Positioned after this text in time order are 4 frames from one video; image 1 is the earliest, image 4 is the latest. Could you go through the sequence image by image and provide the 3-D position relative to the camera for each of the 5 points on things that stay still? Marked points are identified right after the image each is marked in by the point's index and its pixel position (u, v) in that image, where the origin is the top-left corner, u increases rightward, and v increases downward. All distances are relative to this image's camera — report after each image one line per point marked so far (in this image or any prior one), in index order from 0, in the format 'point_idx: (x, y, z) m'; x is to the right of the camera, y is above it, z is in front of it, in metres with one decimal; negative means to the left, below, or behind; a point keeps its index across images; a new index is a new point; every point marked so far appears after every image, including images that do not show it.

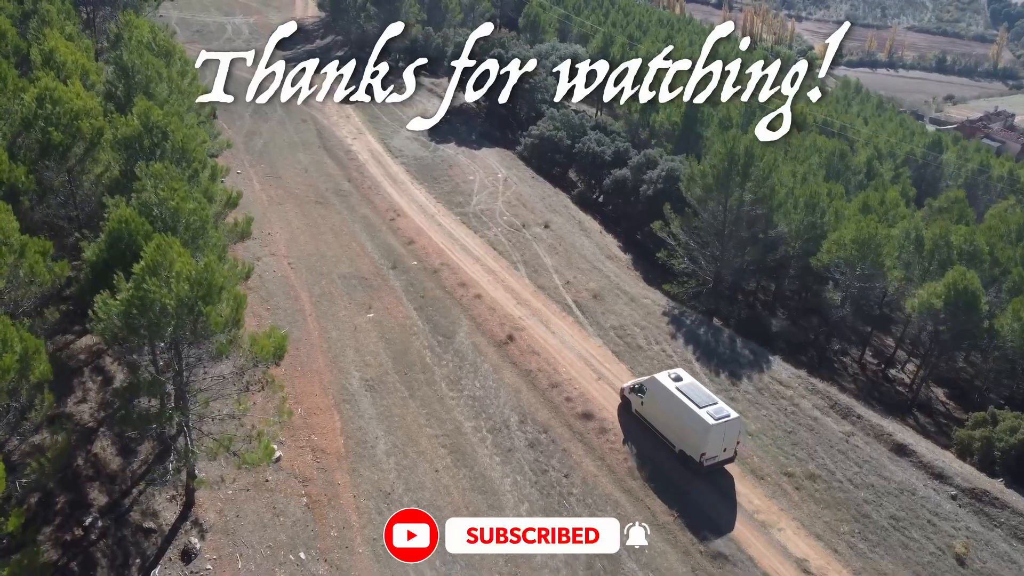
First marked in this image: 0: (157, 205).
0: (-8.4, +2.0, +20.0) m
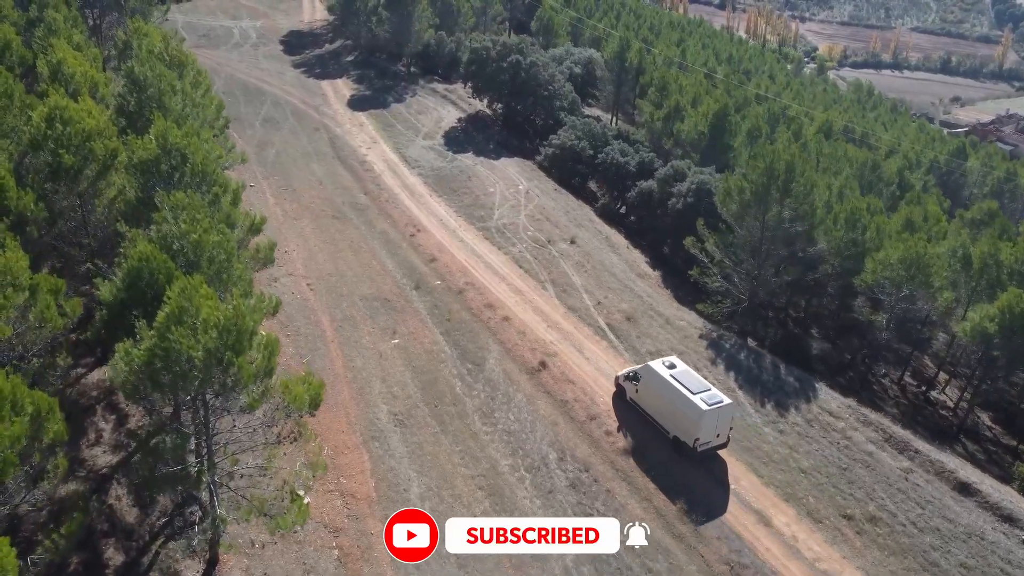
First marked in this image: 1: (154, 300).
0: (-7.2, +1.1, +18.3) m
1: (-7.3, -0.3, +17.3) m
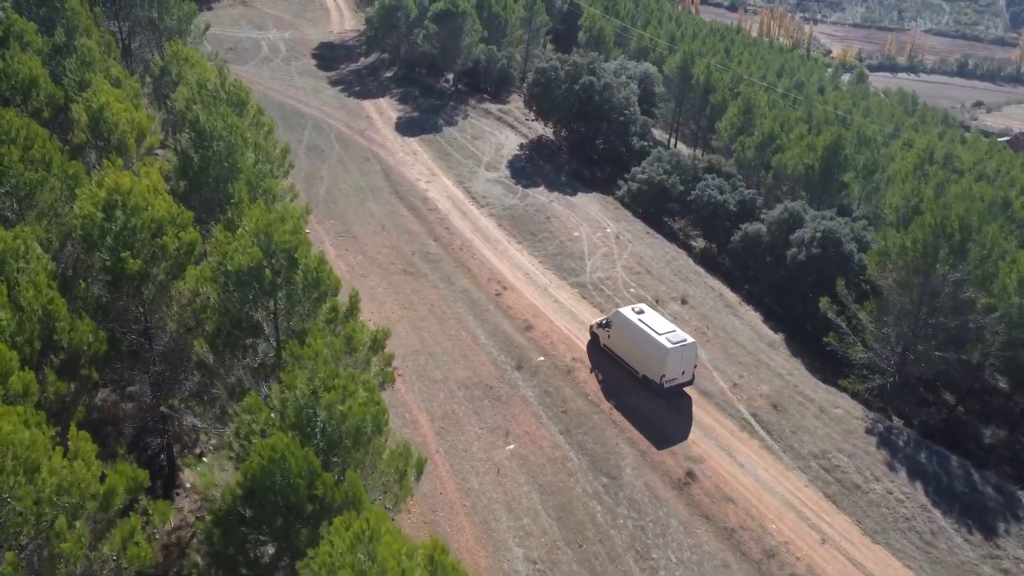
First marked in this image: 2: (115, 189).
0: (-3.0, -1.8, +12.5) m
1: (-3.0, -3.1, +11.5) m
2: (-8.0, +2.0, +16.8) m
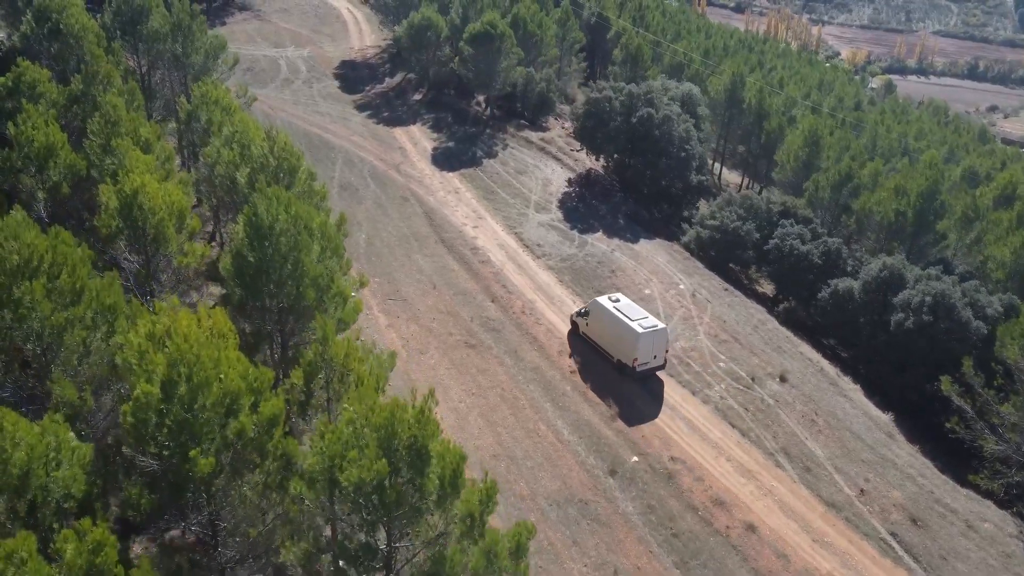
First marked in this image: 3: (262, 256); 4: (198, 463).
0: (-0.1, -4.6, +8.4) m
1: (-0.2, -6.0, +7.3) m
2: (-5.1, -0.9, +12.7) m
3: (-5.4, +0.7, +18.3) m
4: (-4.4, -2.4, +11.8) m
